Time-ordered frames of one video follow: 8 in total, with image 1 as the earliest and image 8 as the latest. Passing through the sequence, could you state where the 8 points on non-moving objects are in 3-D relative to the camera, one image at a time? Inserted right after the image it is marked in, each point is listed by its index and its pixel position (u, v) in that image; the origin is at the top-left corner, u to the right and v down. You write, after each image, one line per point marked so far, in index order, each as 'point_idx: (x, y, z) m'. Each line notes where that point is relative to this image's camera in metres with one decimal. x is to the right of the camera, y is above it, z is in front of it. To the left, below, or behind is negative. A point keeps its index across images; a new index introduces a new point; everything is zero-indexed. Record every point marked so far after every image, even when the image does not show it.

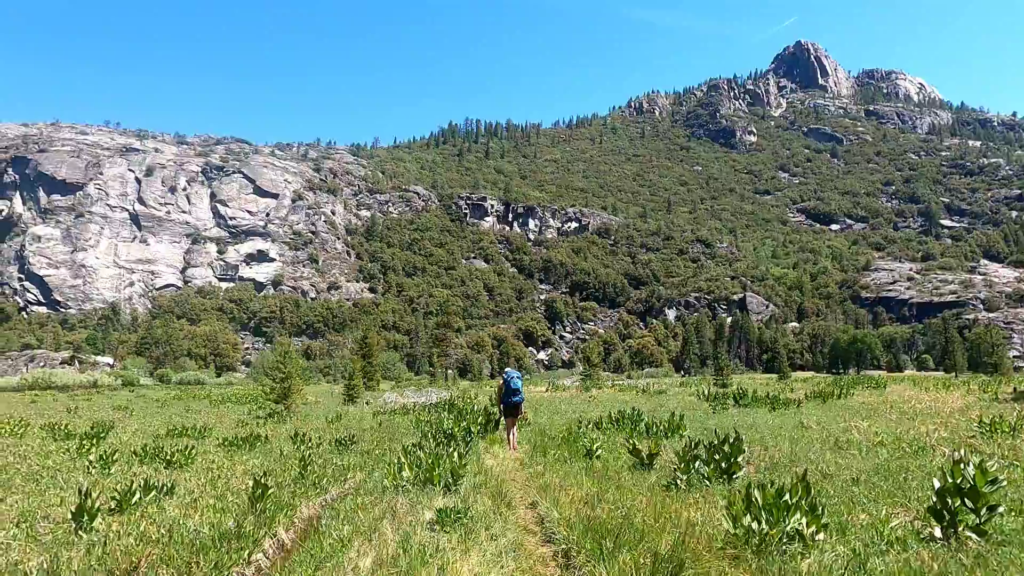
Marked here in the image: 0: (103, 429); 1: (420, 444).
0: (-11.3, -3.9, +18.3) m
1: (-1.4, -2.4, +10.3) m
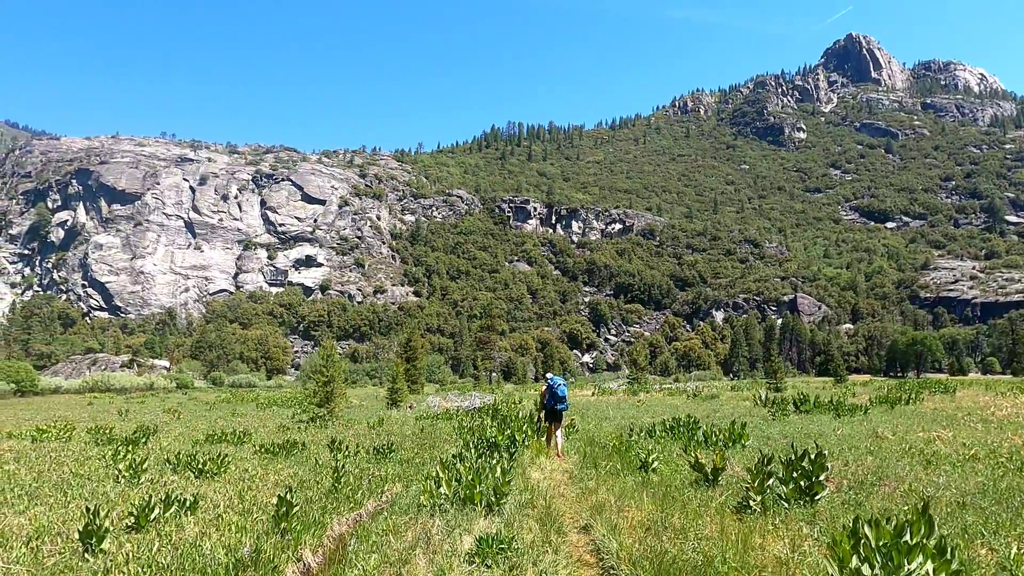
0: (-10.0, -4.0, +18.2) m
1: (-0.7, -2.4, +9.5) m
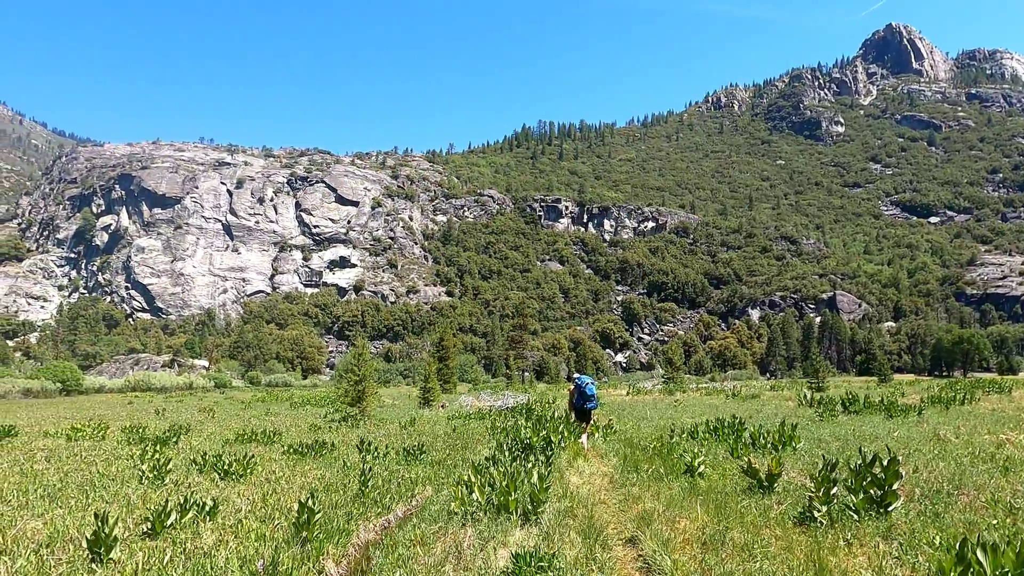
0: (-9.1, -3.9, +18.1) m
1: (-0.2, -2.3, +9.0) m
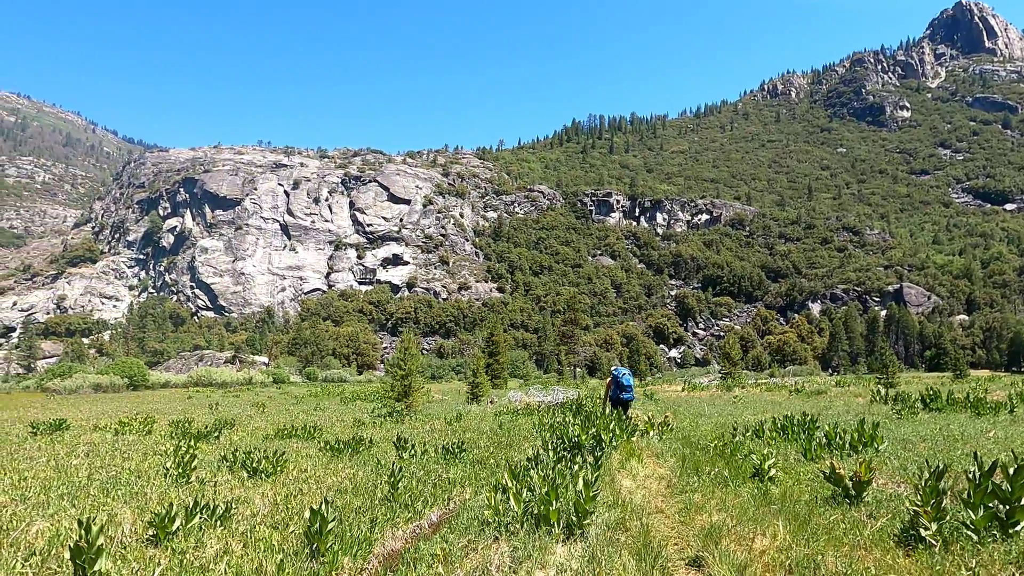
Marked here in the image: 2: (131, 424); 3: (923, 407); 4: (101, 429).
0: (-7.8, -3.7, +17.9) m
1: (+0.3, -2.1, +8.1) m
2: (-10.9, -3.8, +18.9) m
3: (+12.4, -3.6, +20.0) m
4: (-11.1, -3.8, +17.9) m
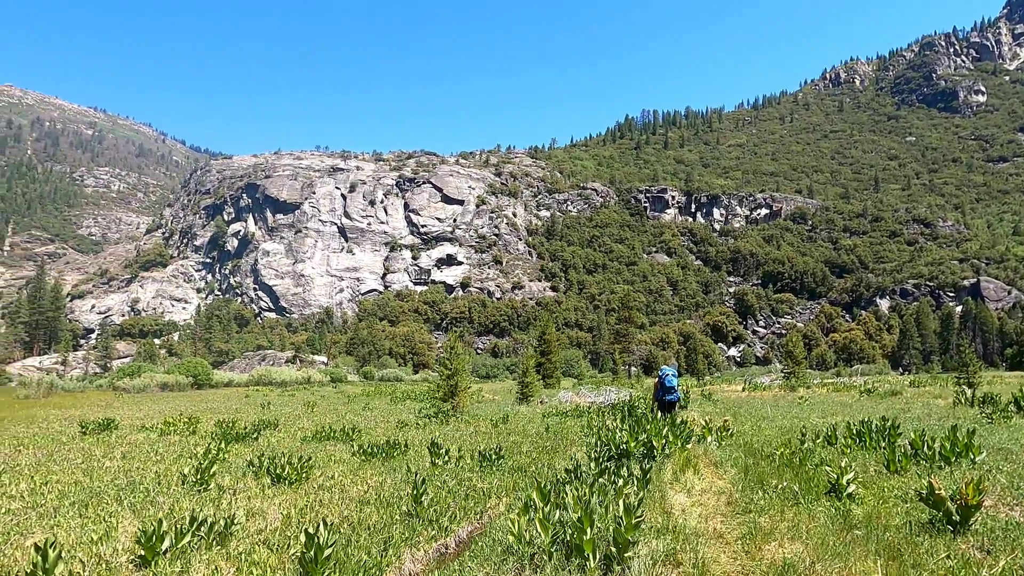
0: (-6.6, -3.7, +17.7) m
1: (+0.7, -2.0, +7.3) m
2: (-9.5, -3.8, +18.9) m
3: (+13.7, -3.3, +18.1) m
4: (-9.8, -3.8, +17.9) m
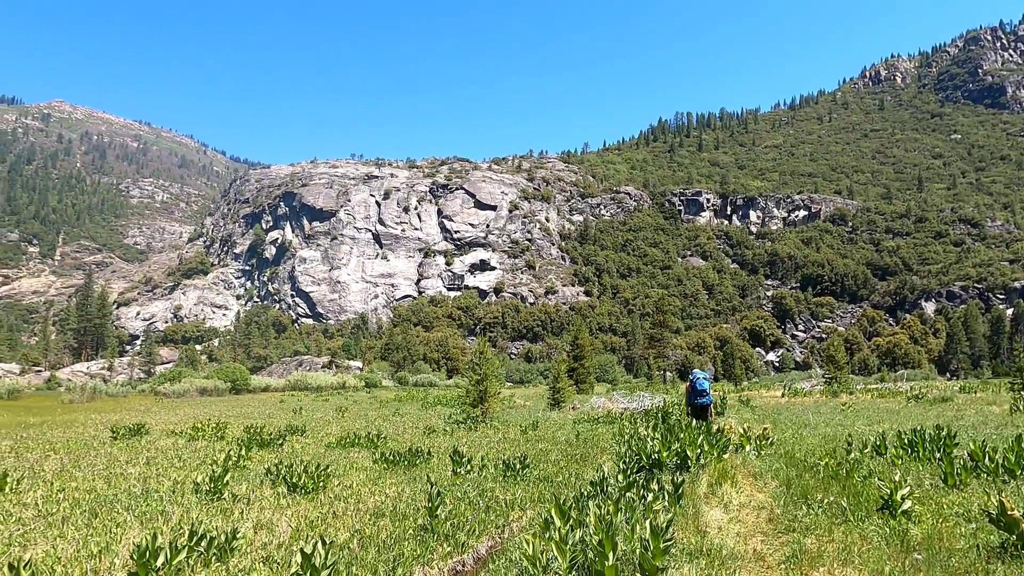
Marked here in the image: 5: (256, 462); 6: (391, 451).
0: (-5.8, -3.8, +17.5) m
1: (+1.0, -2.0, +6.8) m
2: (-8.7, -4.0, +18.9) m
3: (+14.5, -3.3, +16.9) m
4: (-9.0, -3.9, +17.9) m
5: (-4.3, -2.9, +11.2) m
6: (-2.3, -3.1, +12.5) m
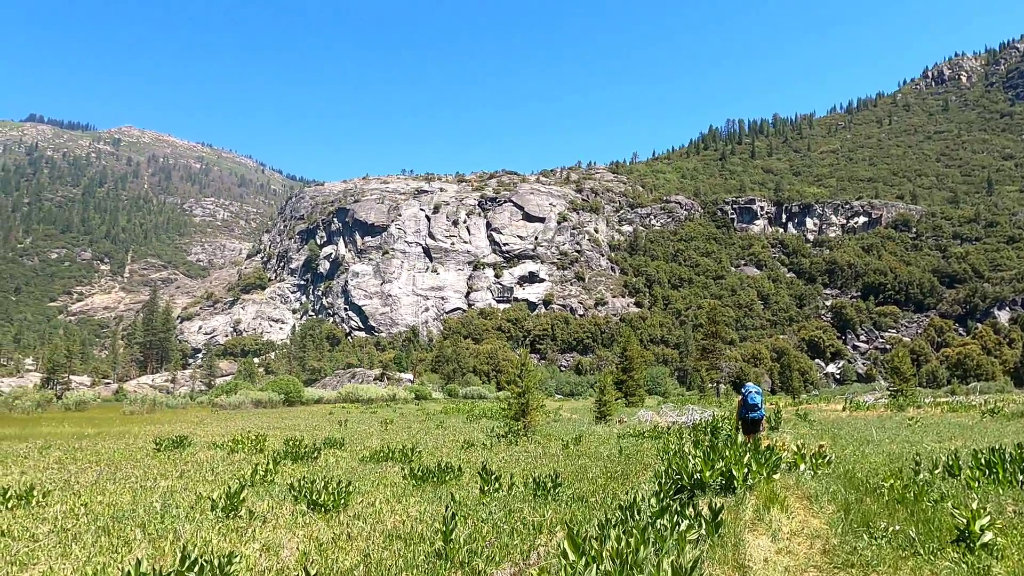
0: (-4.7, -4.1, +17.3) m
1: (+1.2, -2.0, +6.2) m
2: (-7.5, -4.3, +18.9) m
3: (+15.4, -3.4, +15.3) m
4: (-7.9, -4.3, +18.0) m
5: (-3.8, -3.1, +11.0) m
6: (-1.6, -3.2, +12.1) m
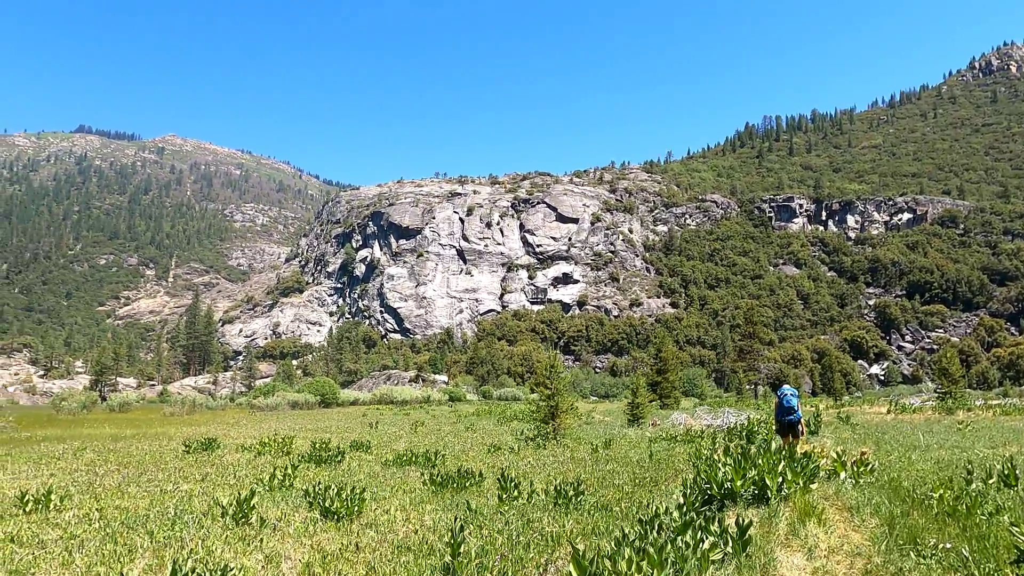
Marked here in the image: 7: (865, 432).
0: (-4.0, -4.2, +17.2) m
1: (+1.3, -2.0, +5.7) m
2: (-6.7, -4.4, +18.9) m
3: (+16.0, -3.2, +14.1) m
4: (-7.2, -4.4, +18.0) m
5: (-3.4, -3.1, +10.8) m
6: (-1.2, -3.2, +11.8) m
7: (+10.6, -4.3, +19.9) m
